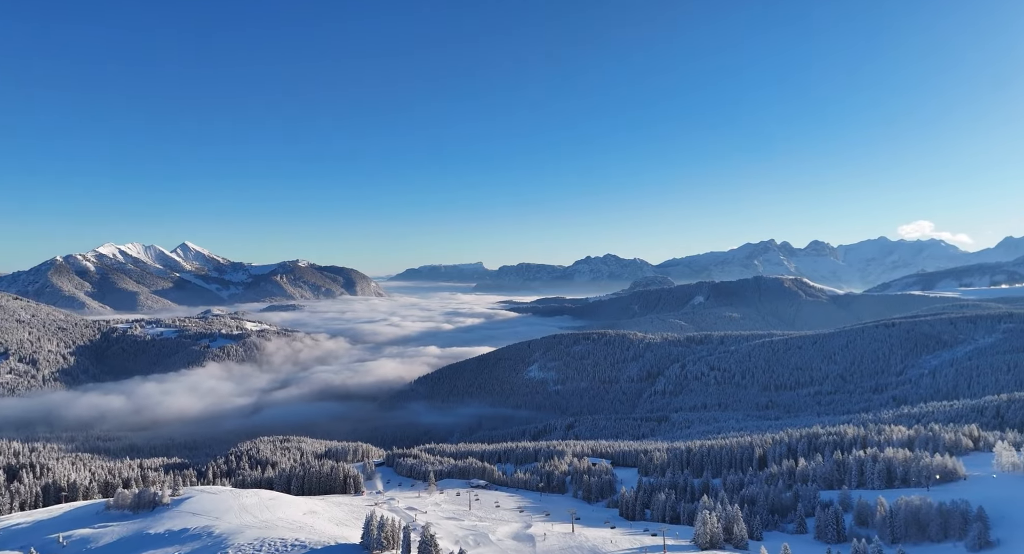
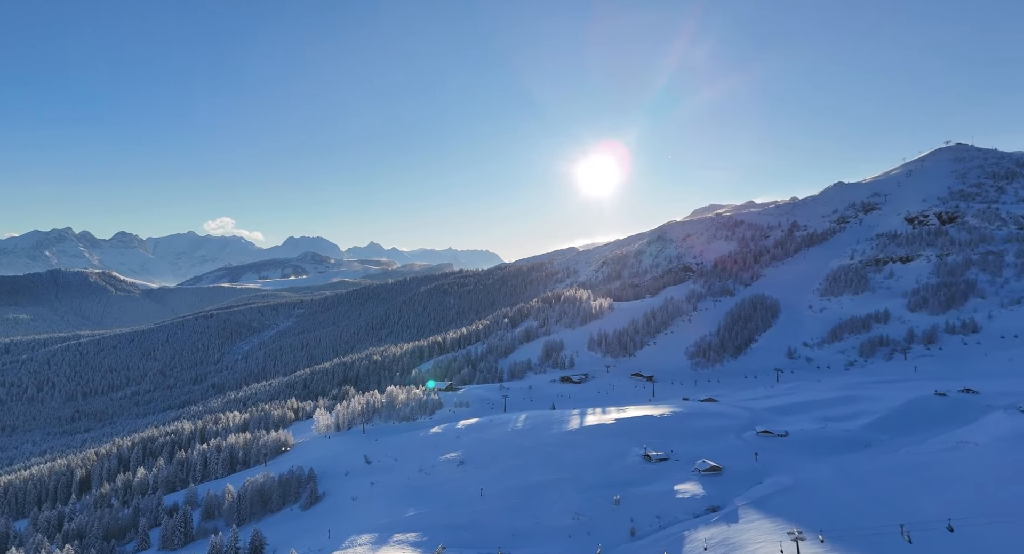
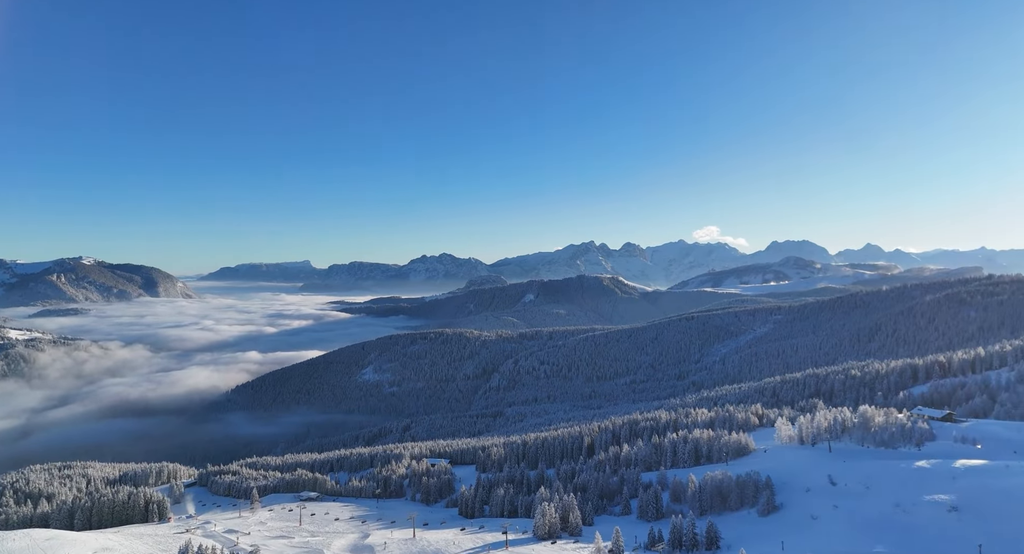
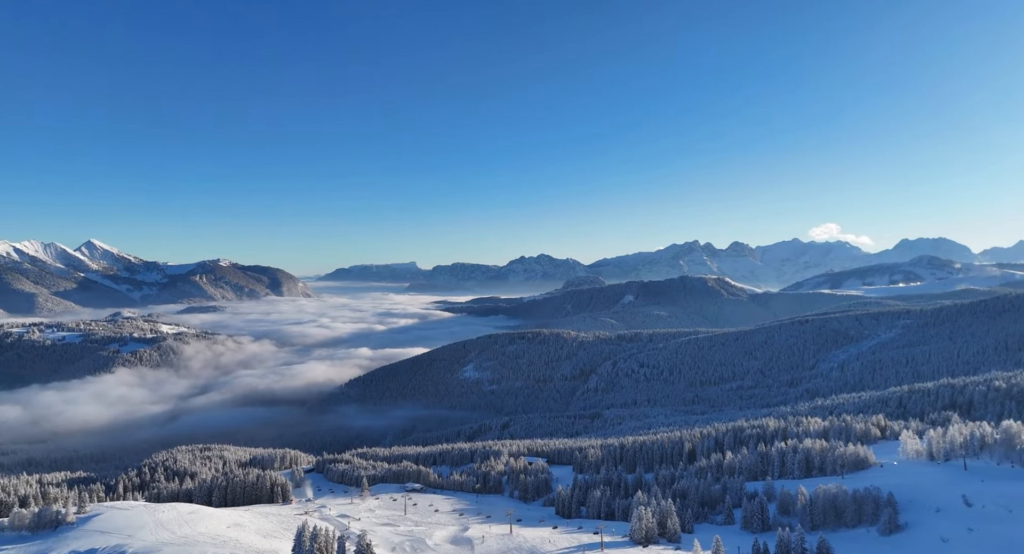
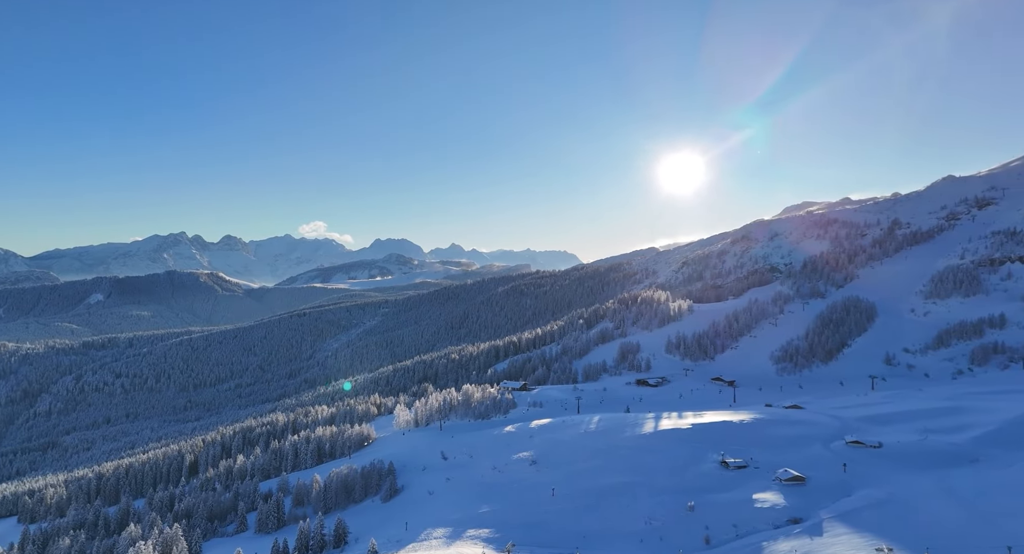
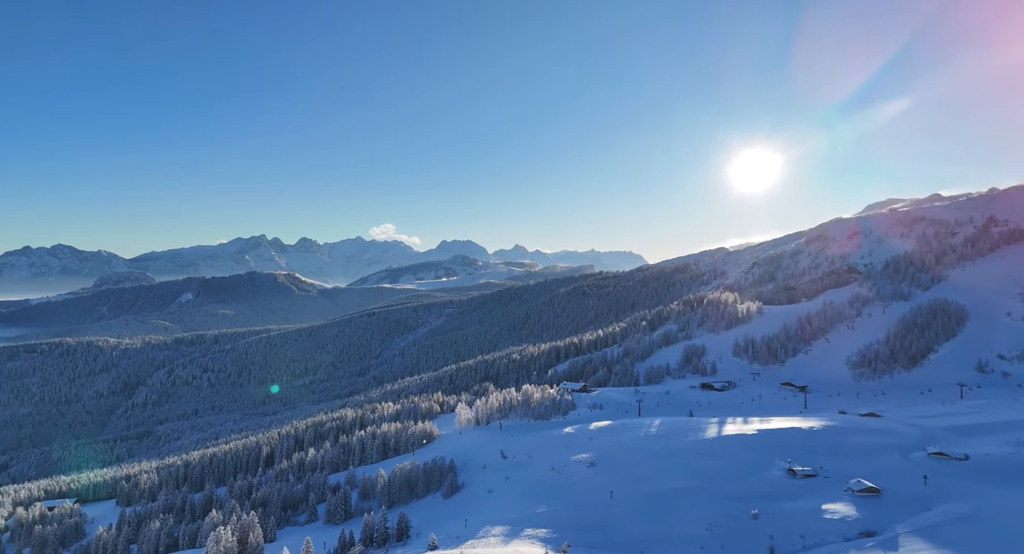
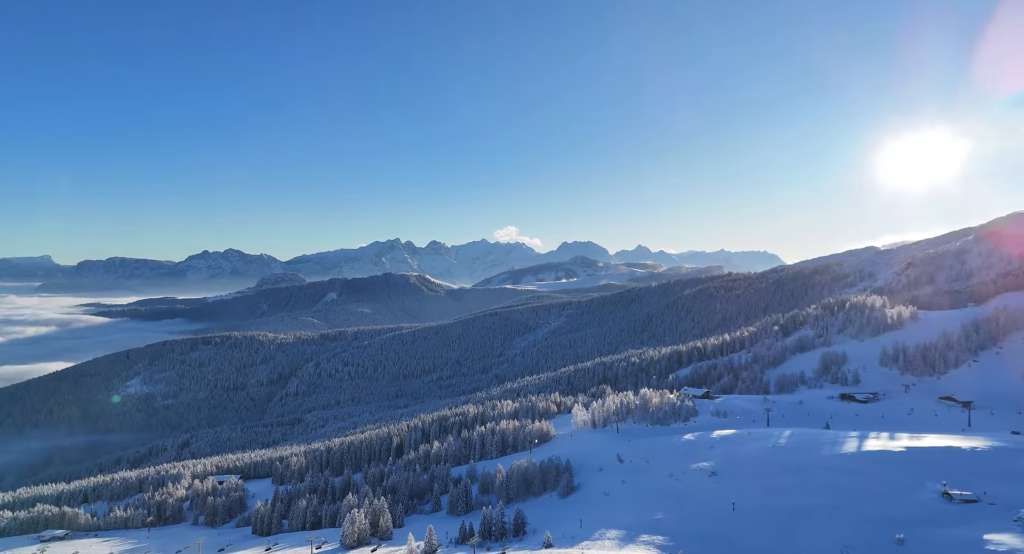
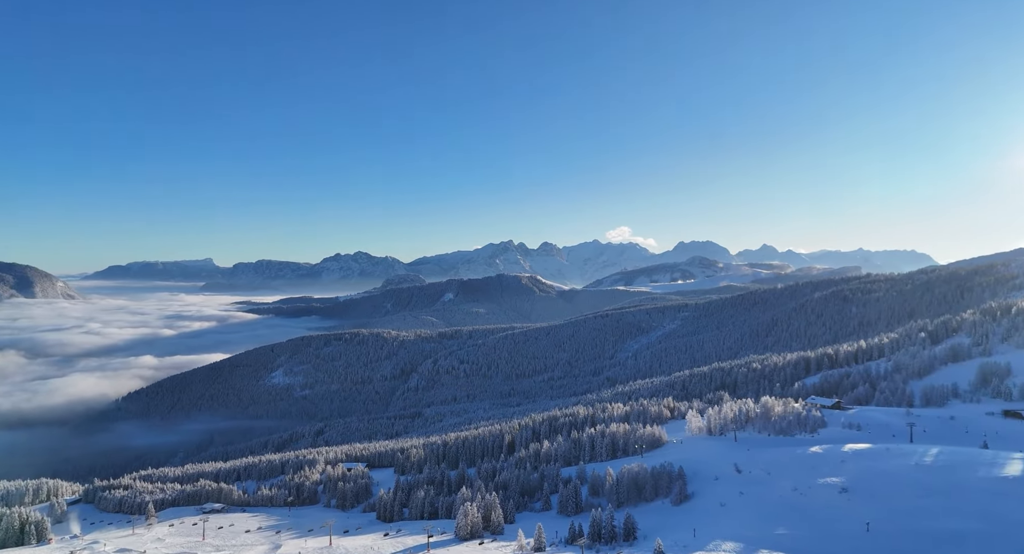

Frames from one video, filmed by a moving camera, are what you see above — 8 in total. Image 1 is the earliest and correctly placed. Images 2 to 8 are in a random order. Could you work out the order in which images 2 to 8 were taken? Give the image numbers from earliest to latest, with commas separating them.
4, 3, 8, 7, 6, 5, 2
